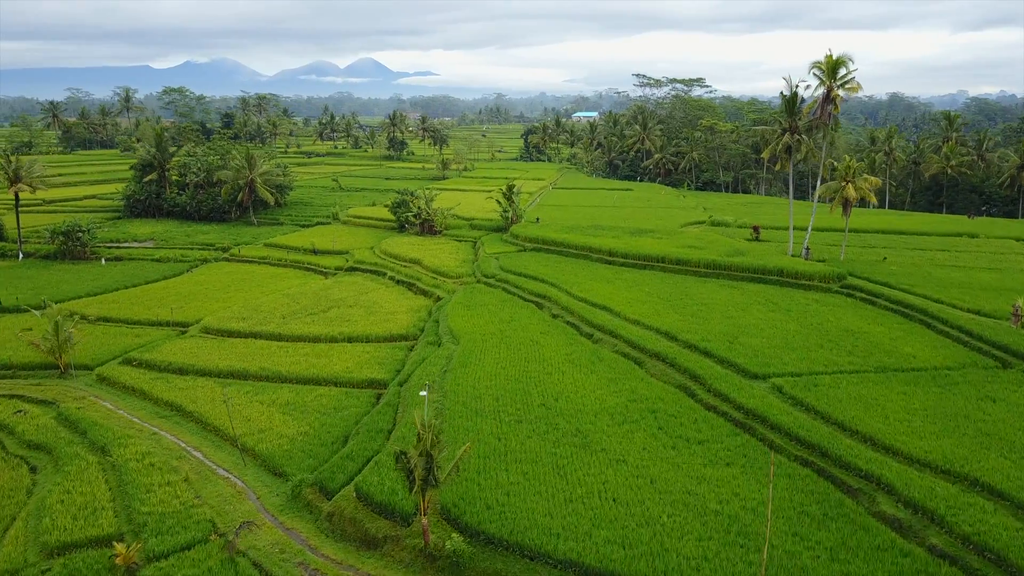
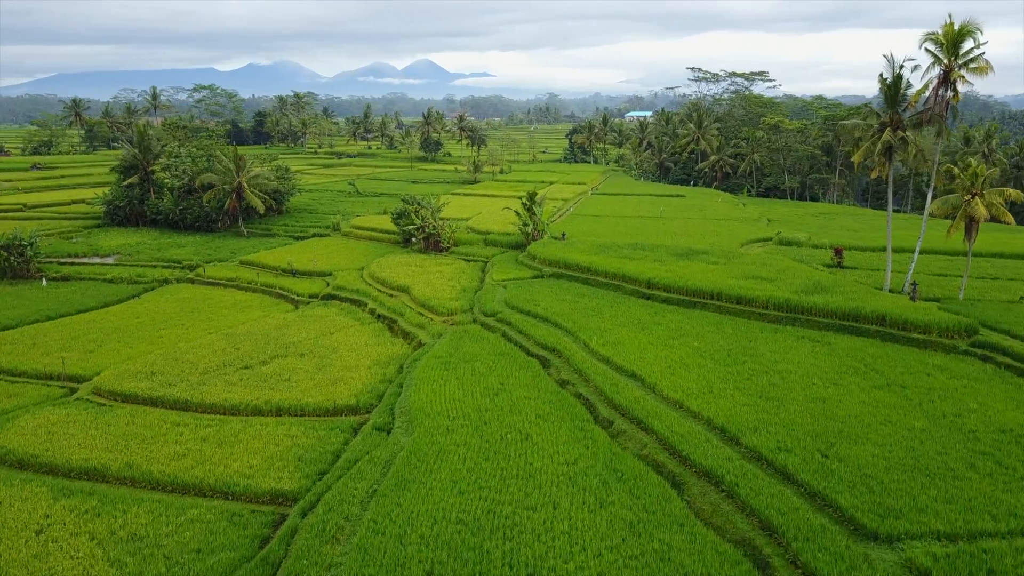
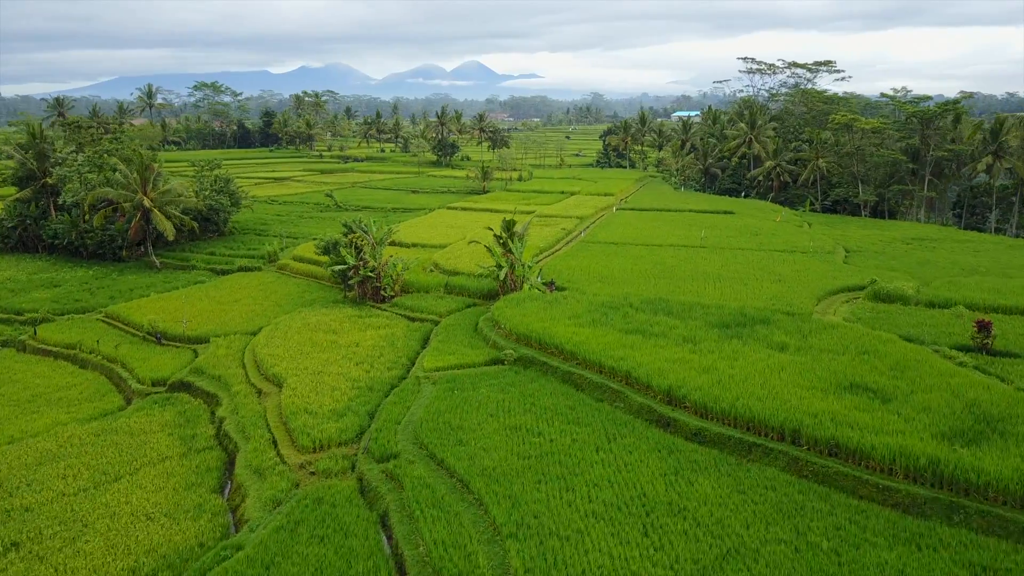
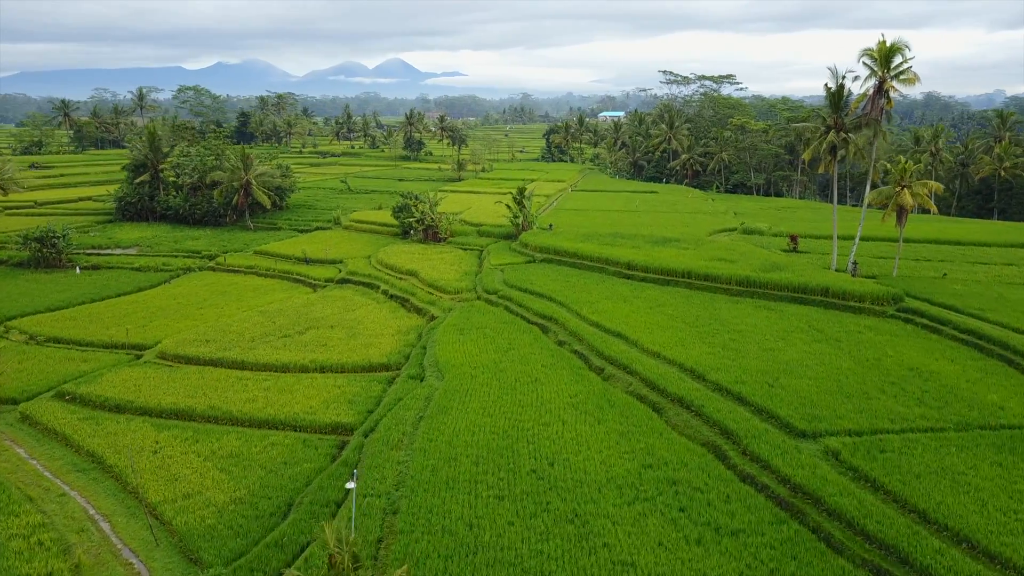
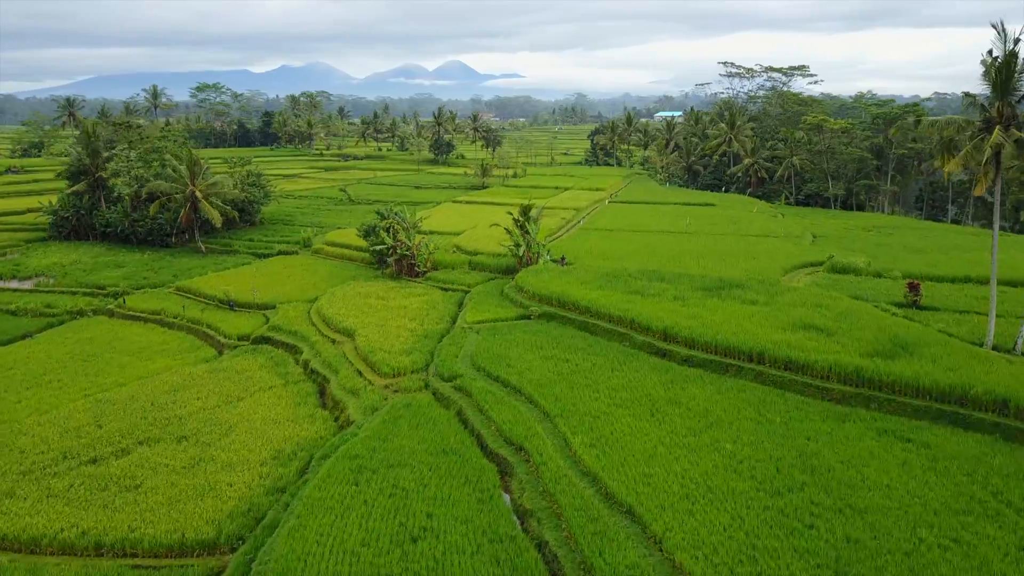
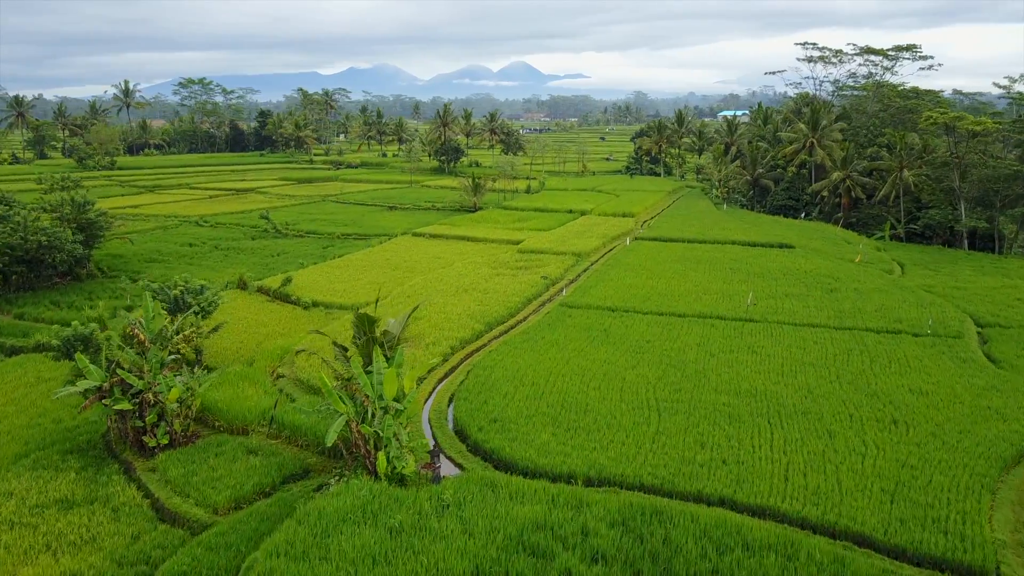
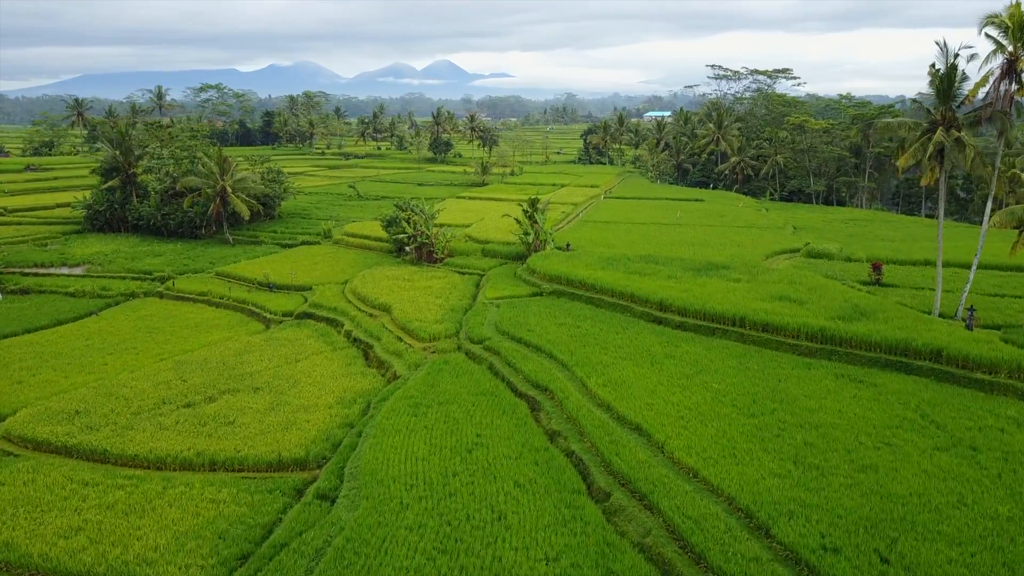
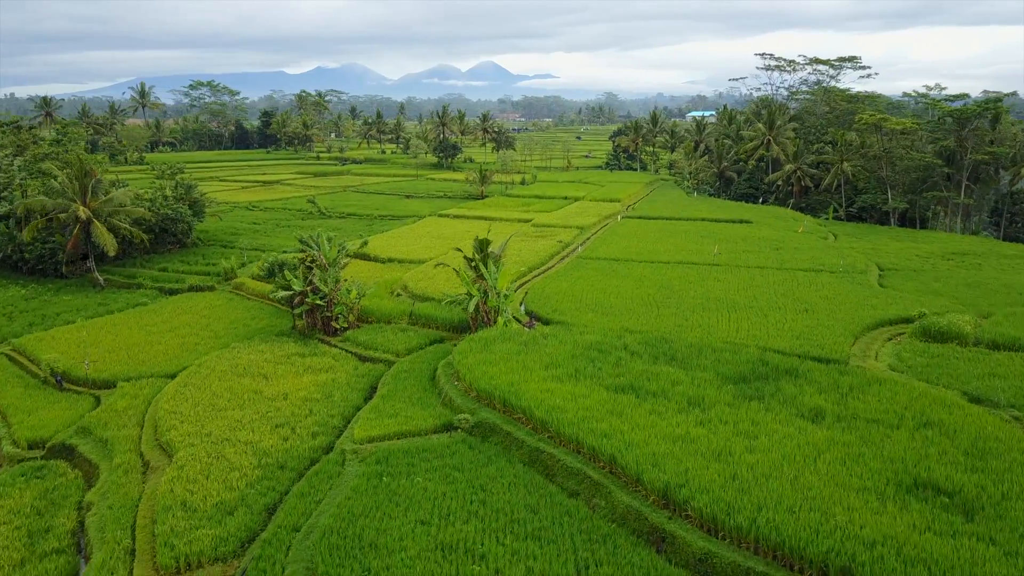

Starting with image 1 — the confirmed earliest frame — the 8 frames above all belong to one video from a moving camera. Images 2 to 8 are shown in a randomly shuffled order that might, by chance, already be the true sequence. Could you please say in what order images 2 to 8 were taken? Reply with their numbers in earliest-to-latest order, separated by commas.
4, 2, 7, 5, 3, 8, 6
